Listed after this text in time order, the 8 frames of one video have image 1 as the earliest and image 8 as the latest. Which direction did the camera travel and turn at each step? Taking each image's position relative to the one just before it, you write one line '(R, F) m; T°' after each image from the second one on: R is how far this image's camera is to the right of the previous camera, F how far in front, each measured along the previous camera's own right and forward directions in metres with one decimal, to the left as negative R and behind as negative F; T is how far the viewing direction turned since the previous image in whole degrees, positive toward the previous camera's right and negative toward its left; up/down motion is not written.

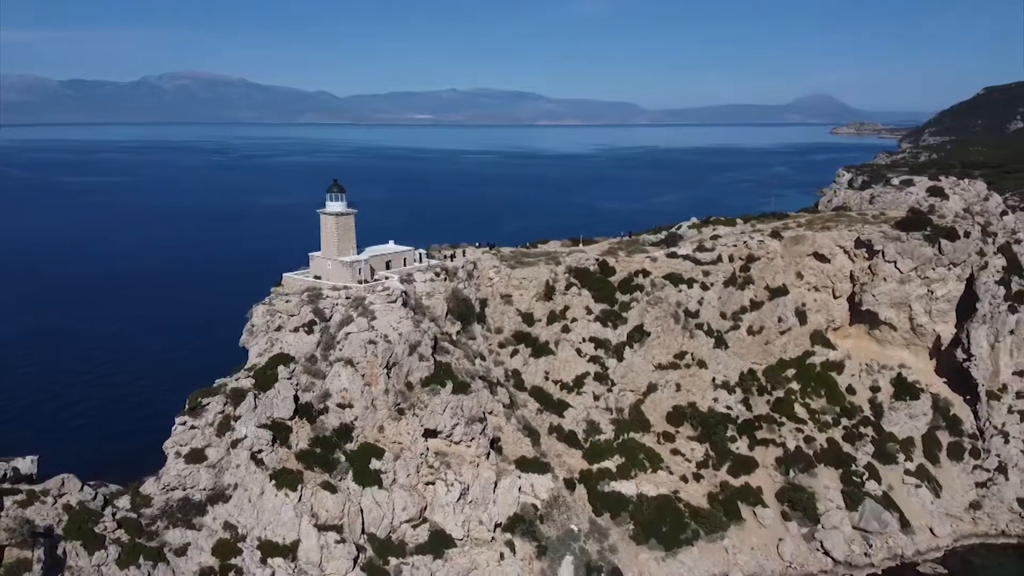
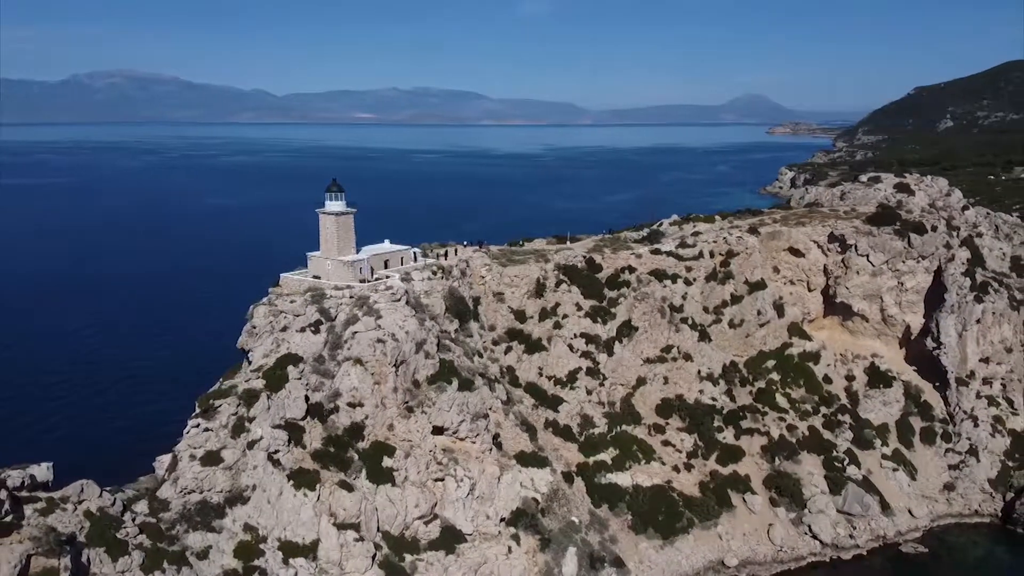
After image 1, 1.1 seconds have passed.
(-1.8, -0.3) m; +4°
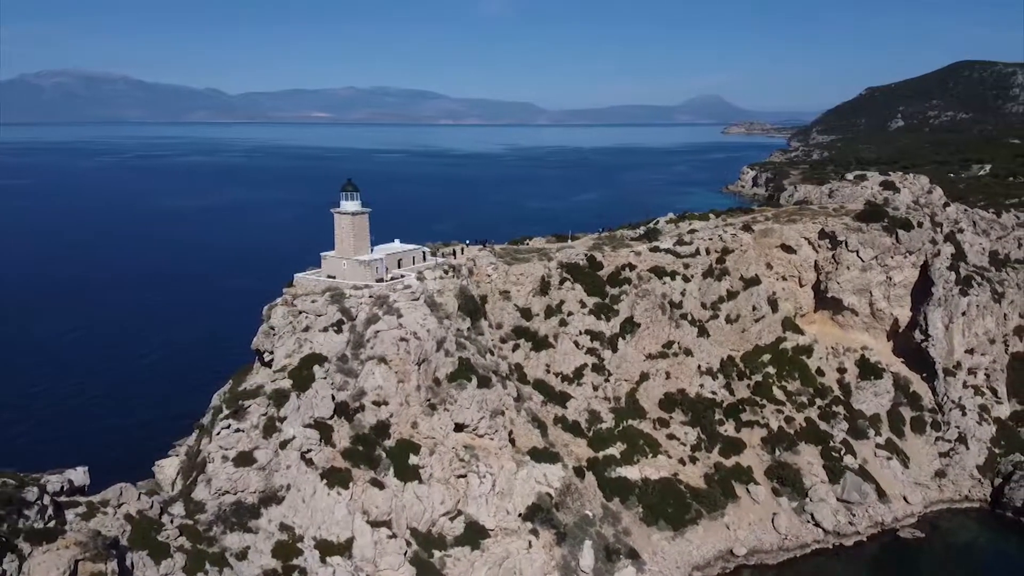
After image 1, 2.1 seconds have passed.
(-1.9, -0.3) m; +3°
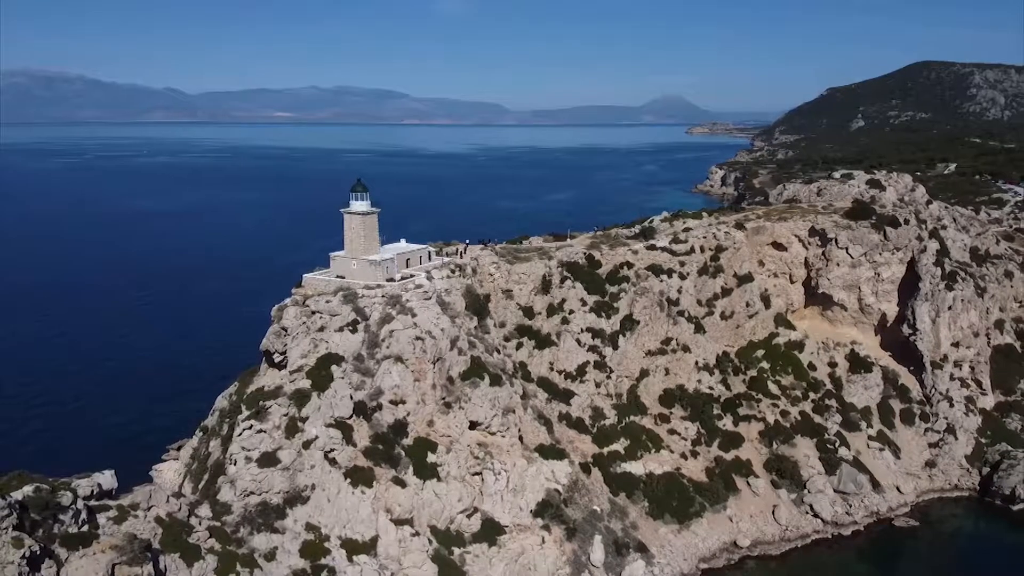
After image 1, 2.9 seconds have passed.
(-1.5, -0.2) m; +2°
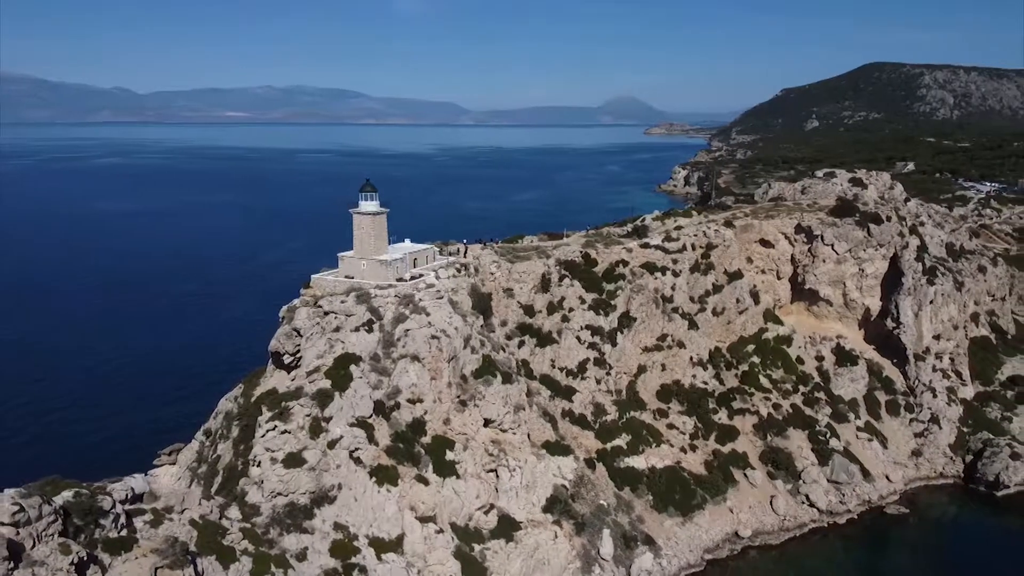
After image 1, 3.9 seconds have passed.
(-1.7, -0.2) m; +3°
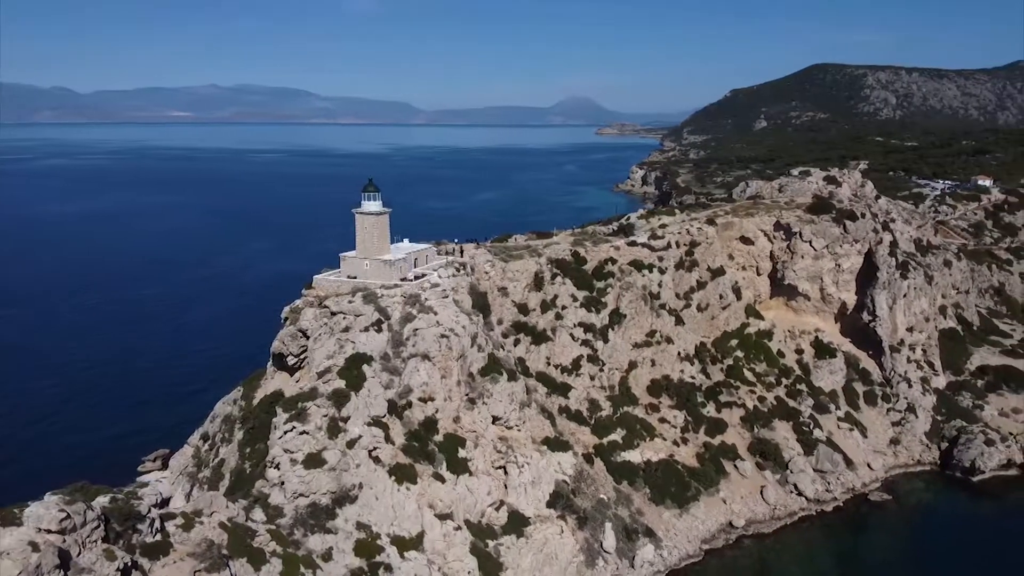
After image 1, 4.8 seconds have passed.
(-1.7, -0.2) m; +3°
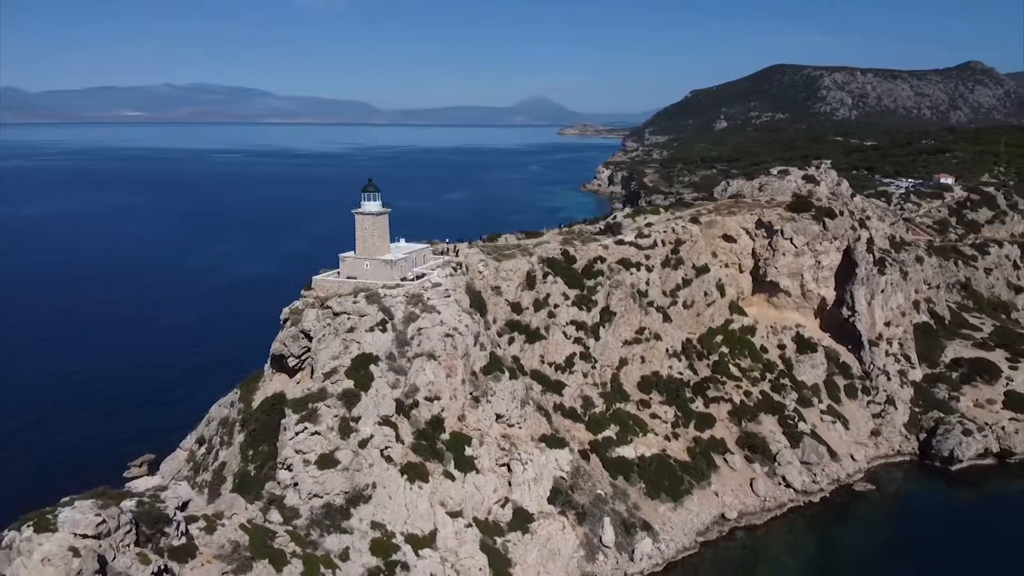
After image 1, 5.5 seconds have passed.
(-1.3, -0.2) m; +3°
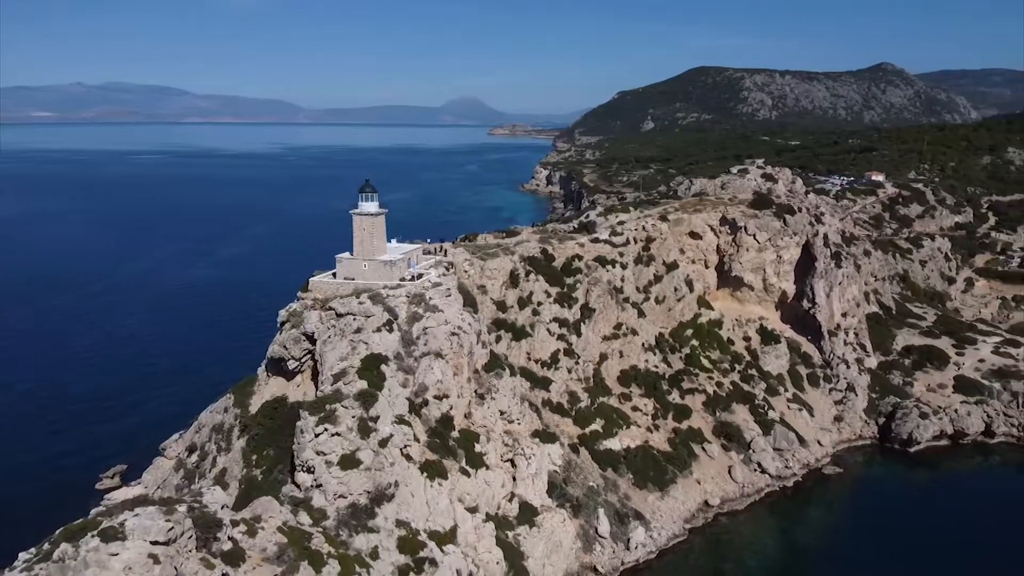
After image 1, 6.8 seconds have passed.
(-2.3, -0.3) m; +5°
